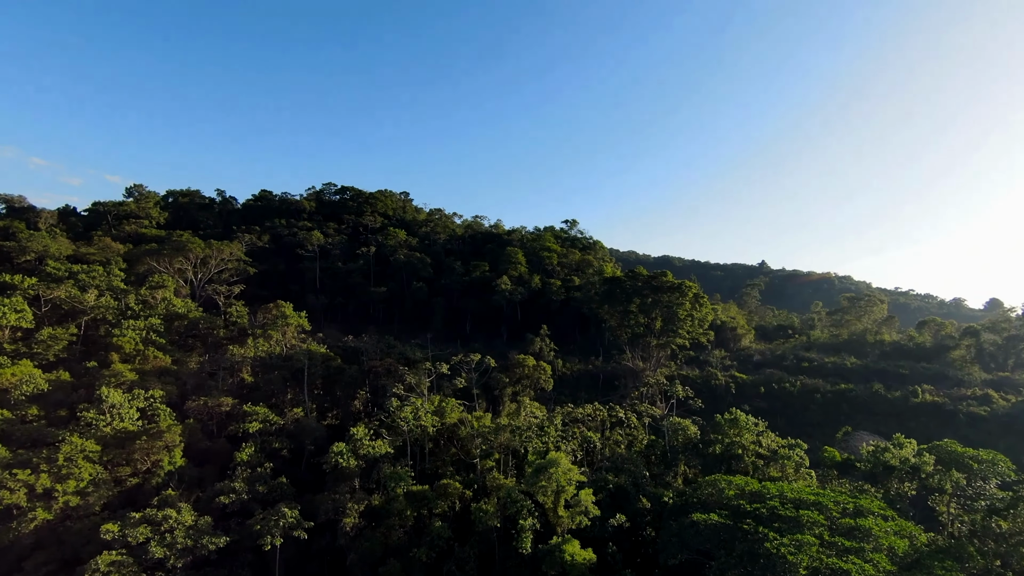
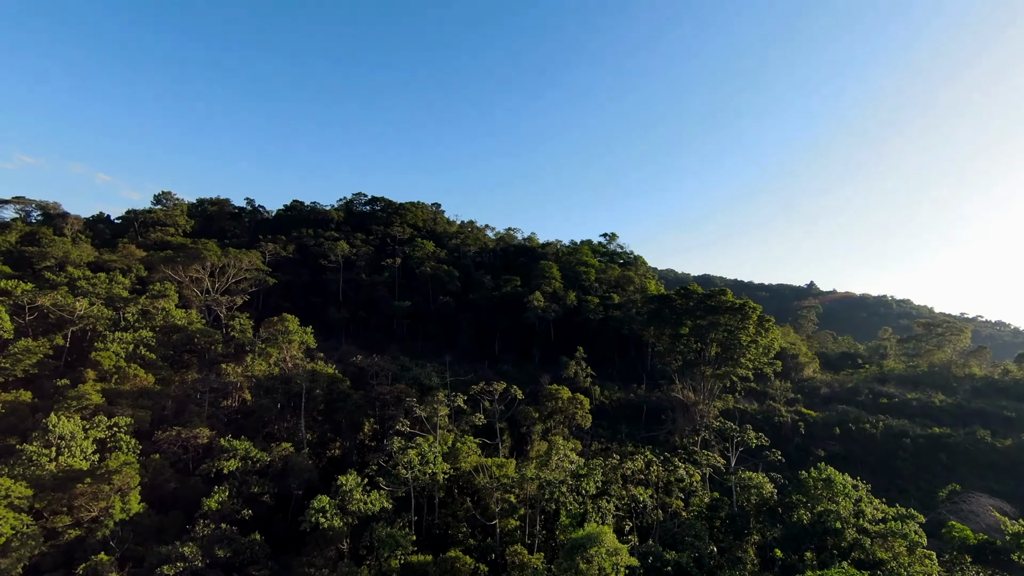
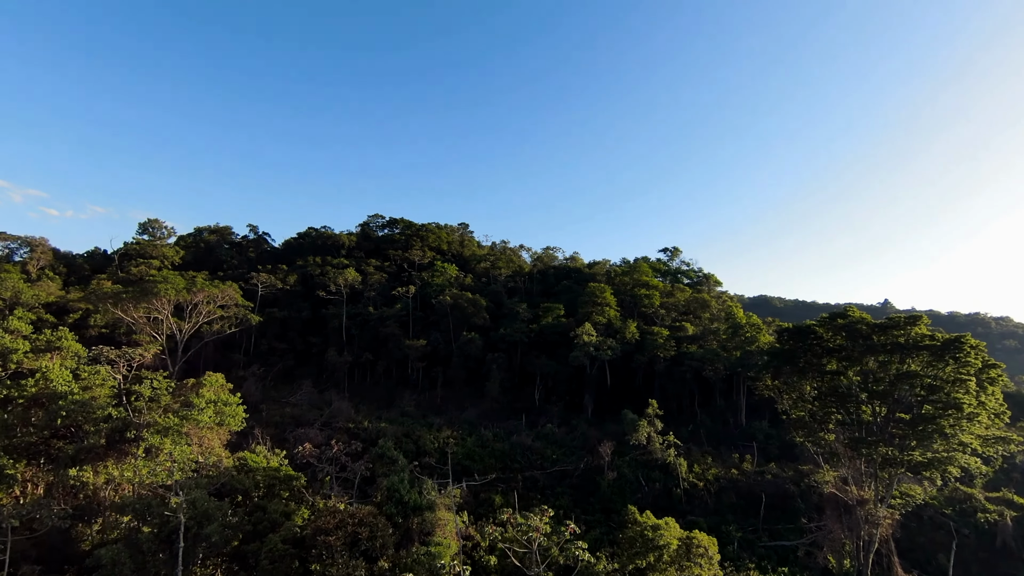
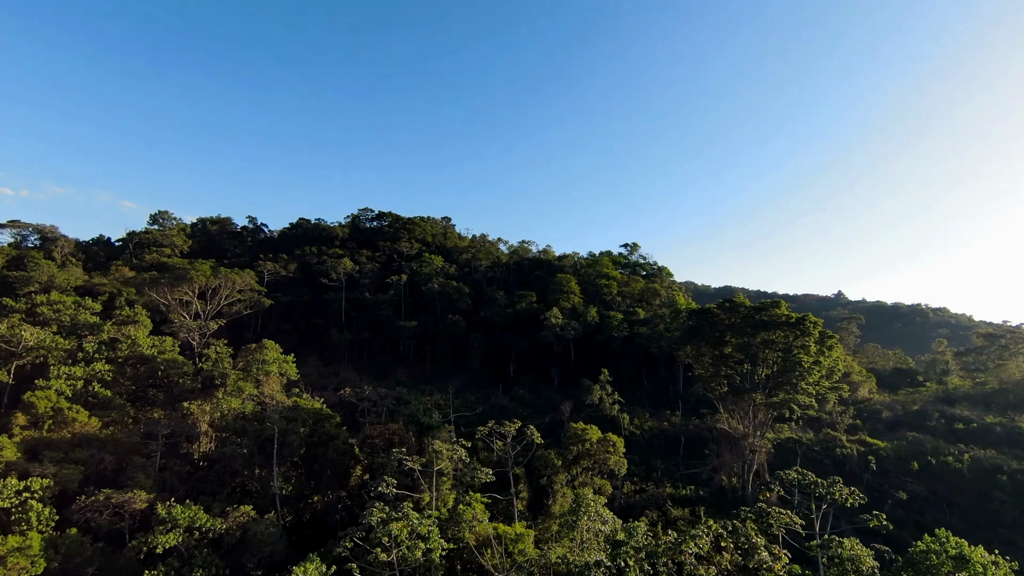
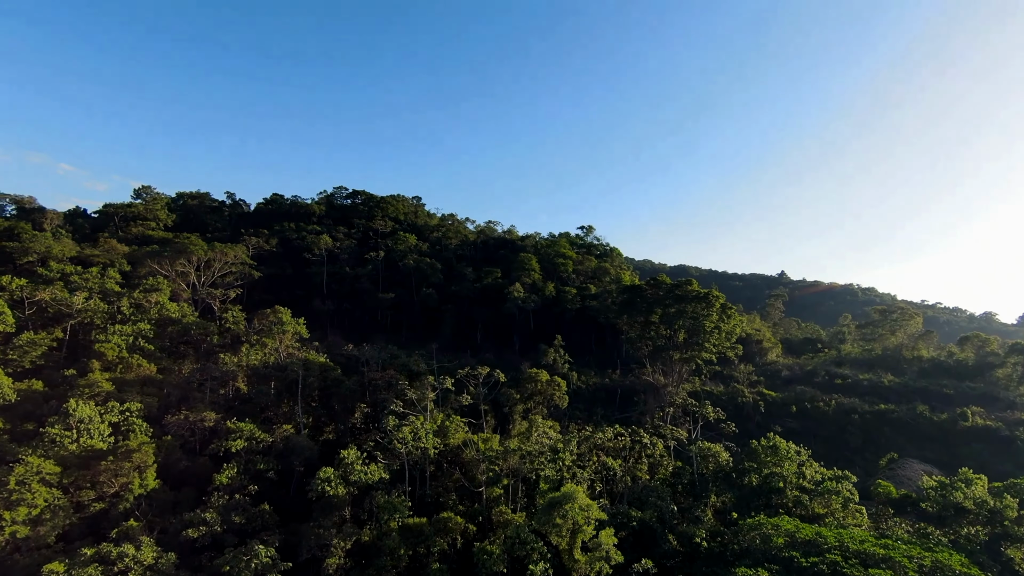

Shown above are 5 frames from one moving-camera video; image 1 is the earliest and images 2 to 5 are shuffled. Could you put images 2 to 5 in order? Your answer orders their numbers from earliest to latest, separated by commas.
5, 2, 4, 3
